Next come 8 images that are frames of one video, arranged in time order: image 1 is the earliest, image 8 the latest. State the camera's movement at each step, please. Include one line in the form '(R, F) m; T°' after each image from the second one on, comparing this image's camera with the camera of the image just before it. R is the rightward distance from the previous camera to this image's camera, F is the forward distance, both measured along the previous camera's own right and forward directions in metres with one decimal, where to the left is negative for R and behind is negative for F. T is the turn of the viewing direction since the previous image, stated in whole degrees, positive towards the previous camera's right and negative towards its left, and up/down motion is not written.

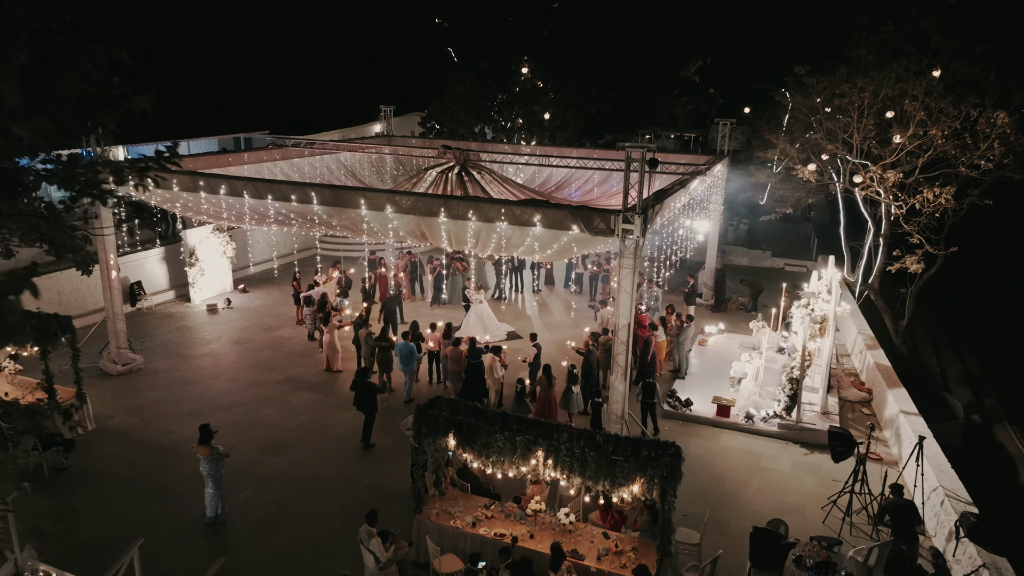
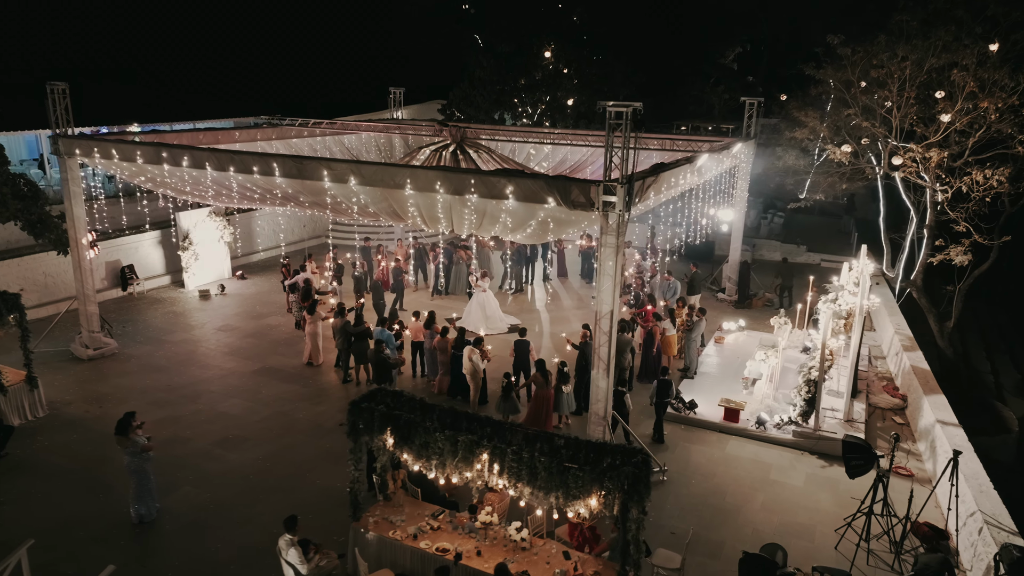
(+0.9, +1.2) m; -4°
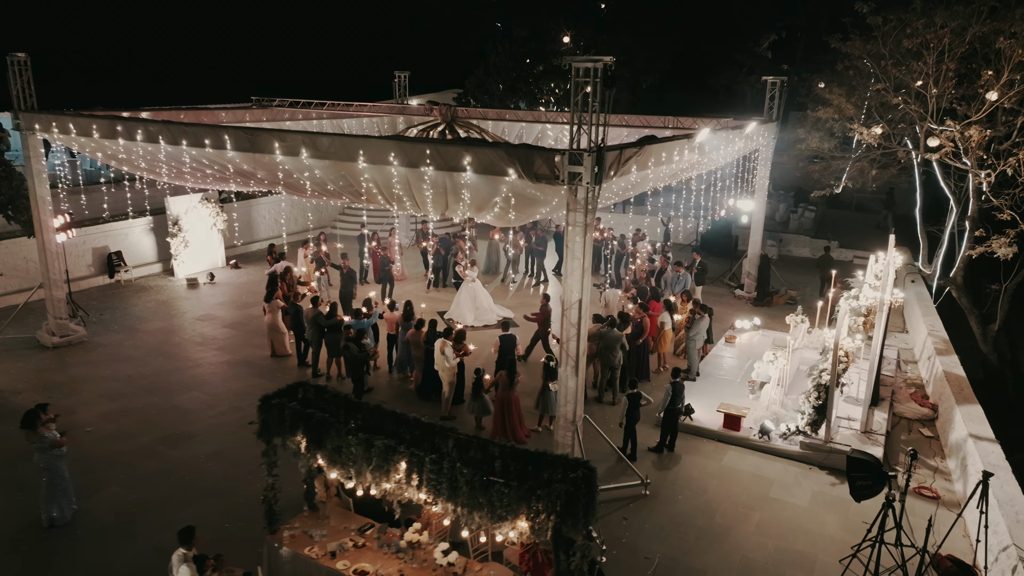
(+0.9, +1.1) m; -3°
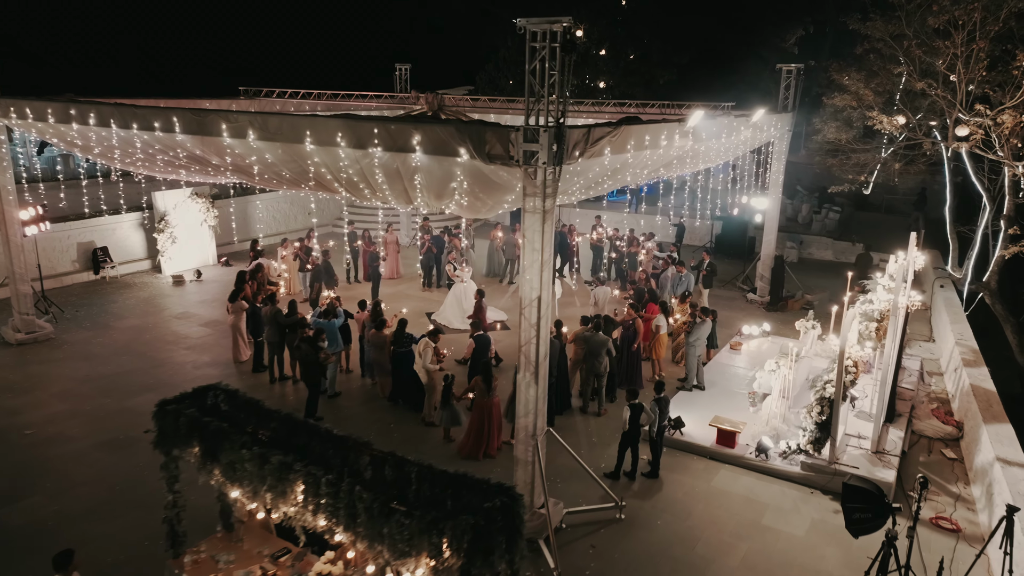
(+0.7, +0.9) m; -2°
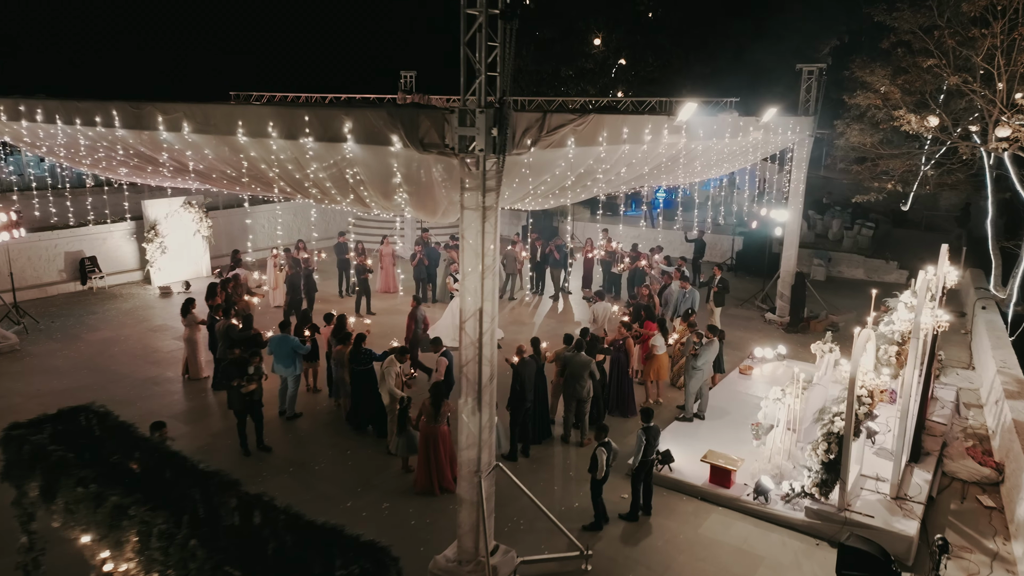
(+0.8, +1.0) m; -3°
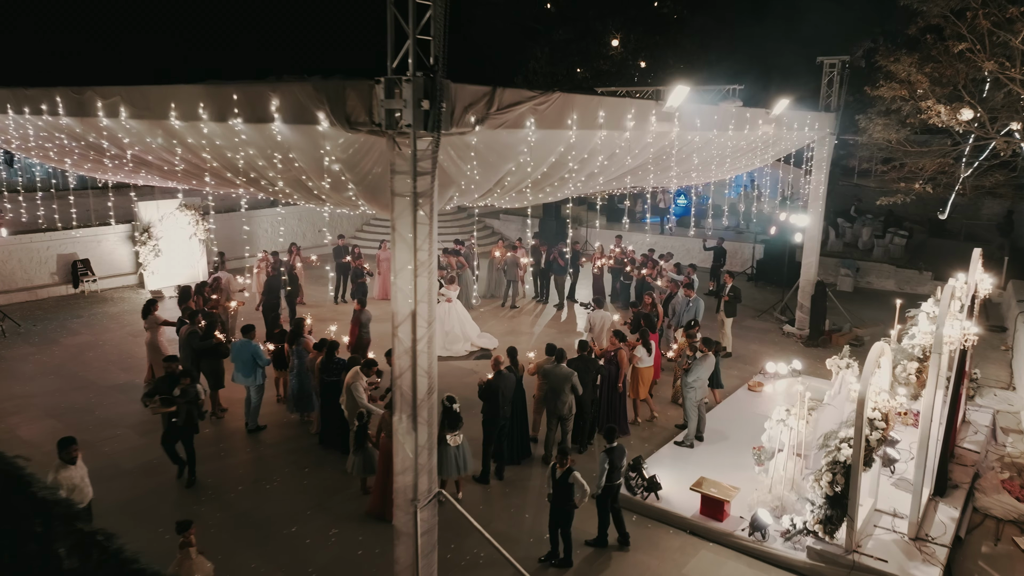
(+0.6, +0.8) m; -3°
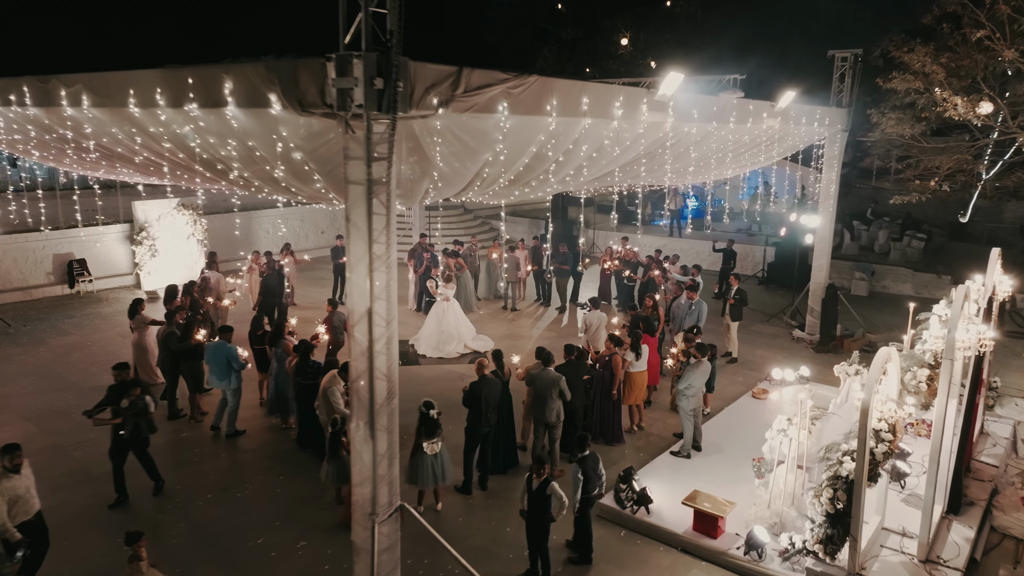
(+0.3, +0.4) m; -1°
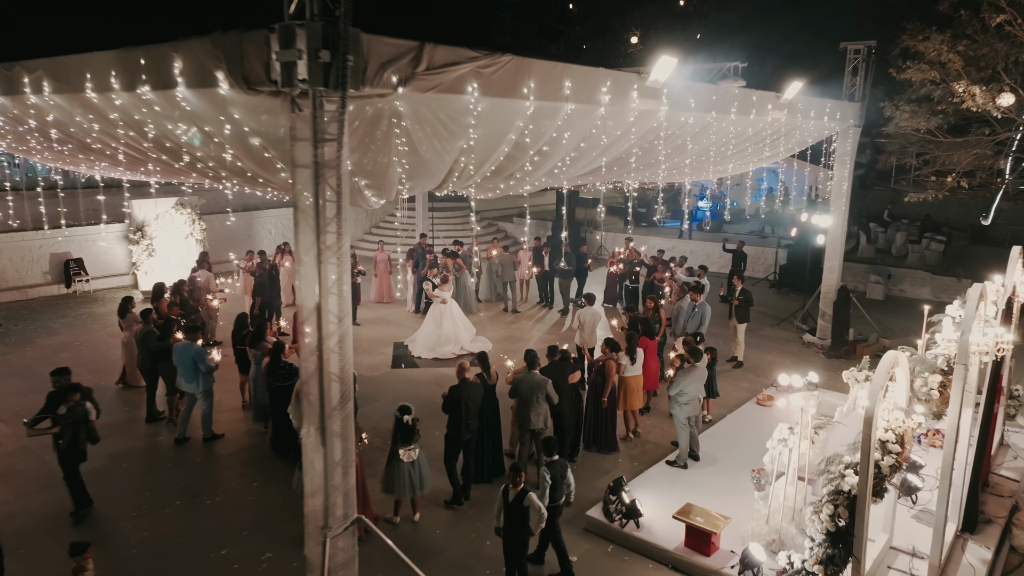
(+0.3, +0.4) m; -1°
